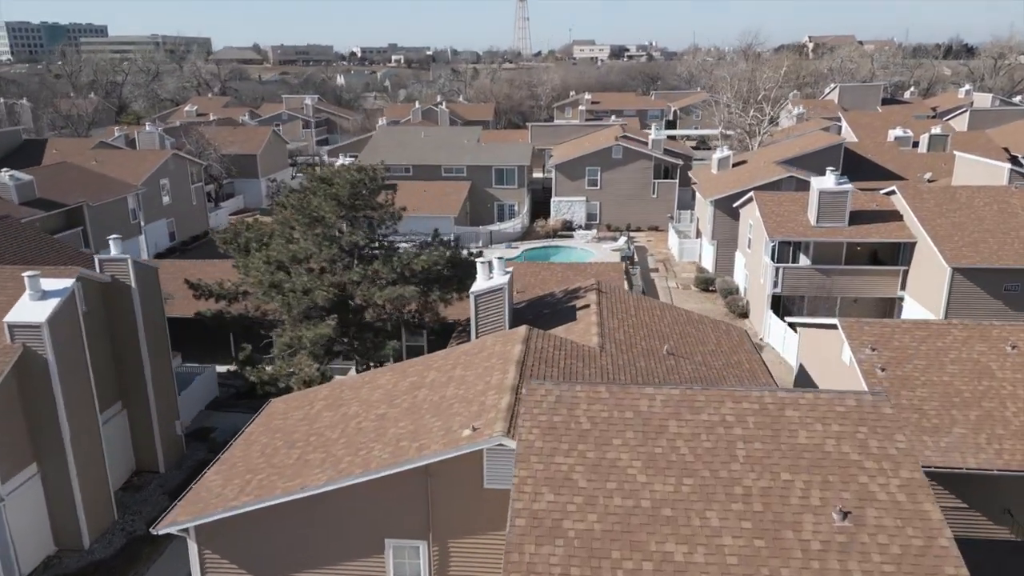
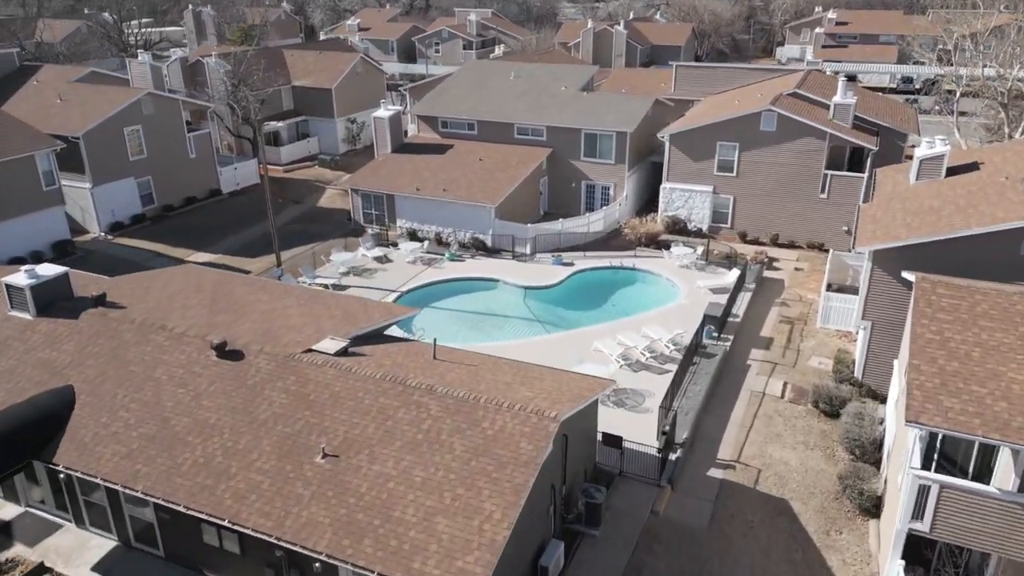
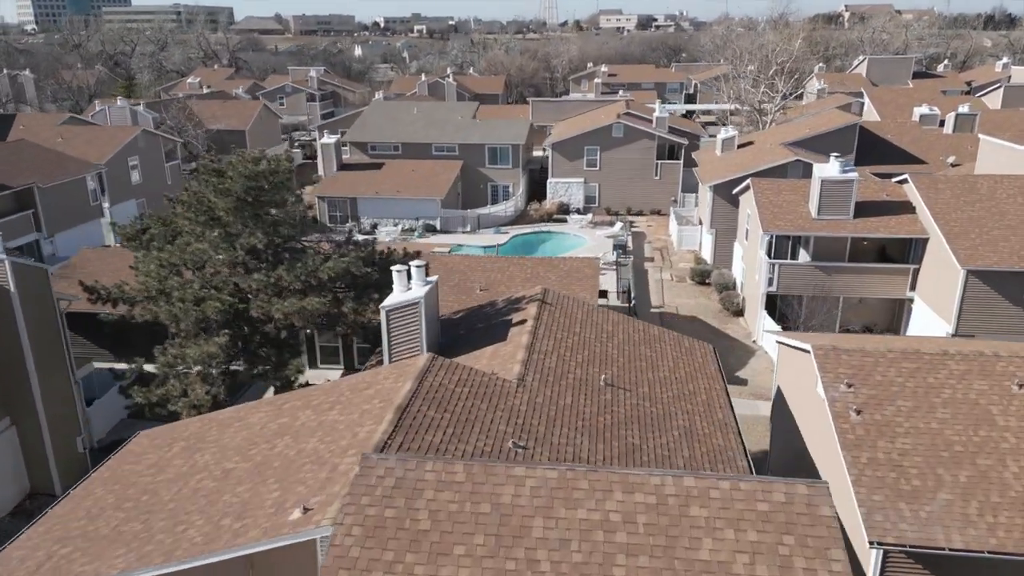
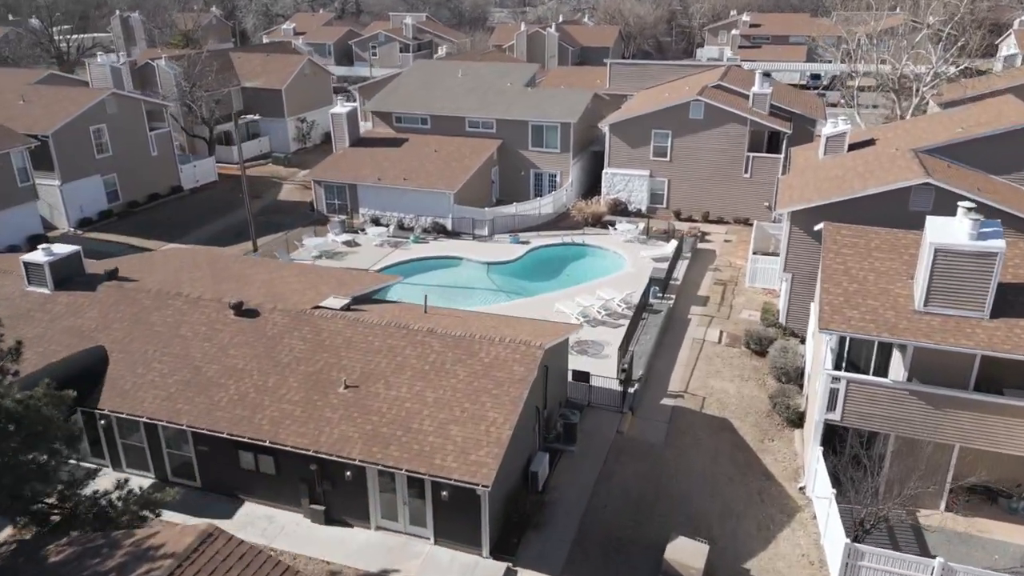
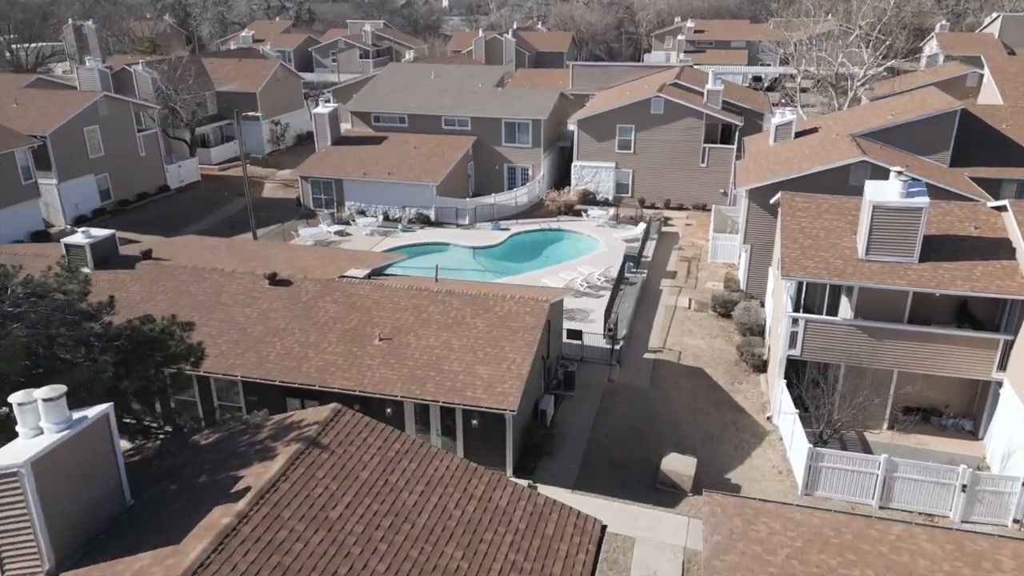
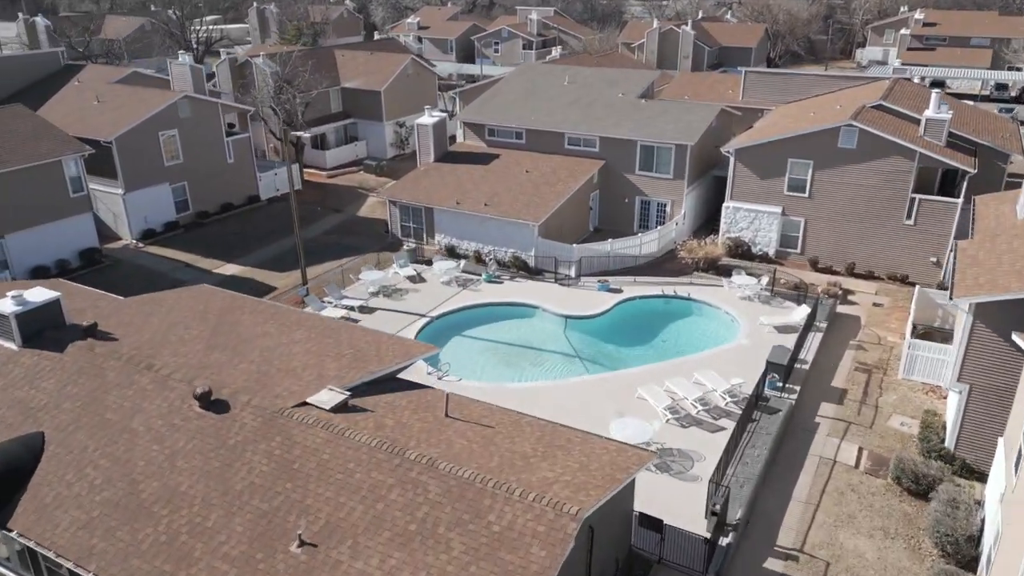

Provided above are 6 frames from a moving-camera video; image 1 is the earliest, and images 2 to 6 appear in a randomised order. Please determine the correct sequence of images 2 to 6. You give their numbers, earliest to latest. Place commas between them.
3, 5, 4, 2, 6
